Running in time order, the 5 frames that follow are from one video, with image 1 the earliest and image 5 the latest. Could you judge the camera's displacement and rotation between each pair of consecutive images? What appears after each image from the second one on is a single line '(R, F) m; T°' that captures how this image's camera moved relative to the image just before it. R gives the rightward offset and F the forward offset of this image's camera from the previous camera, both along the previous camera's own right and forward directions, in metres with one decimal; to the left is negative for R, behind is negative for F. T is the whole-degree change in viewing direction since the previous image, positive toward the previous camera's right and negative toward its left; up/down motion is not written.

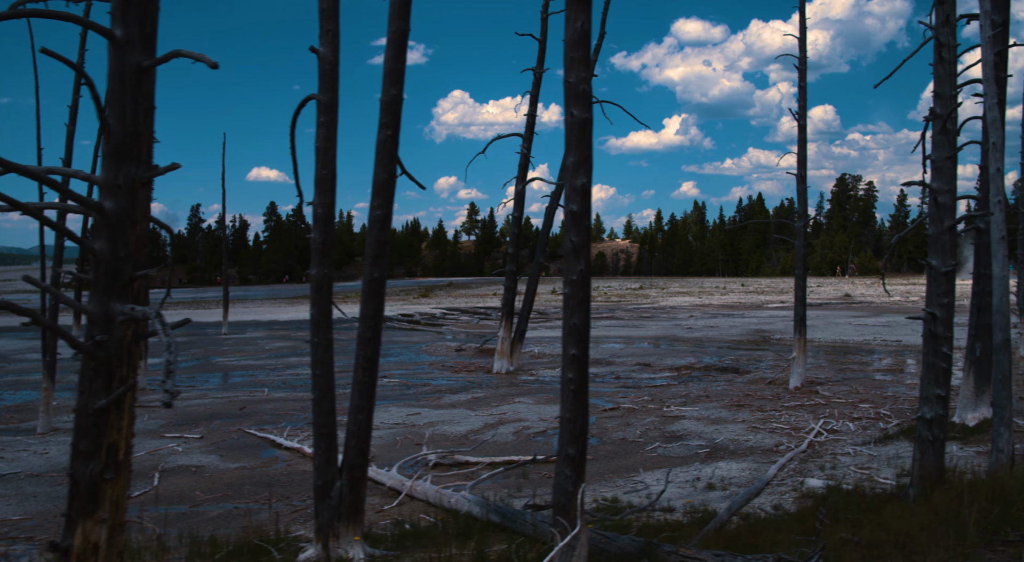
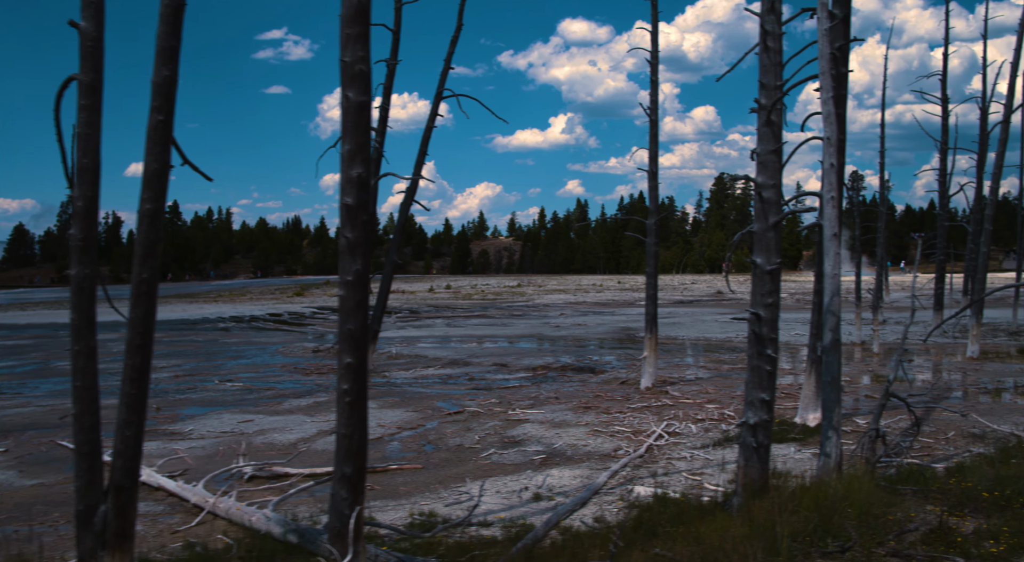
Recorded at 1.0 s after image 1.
(+0.8, +0.6) m; +8°
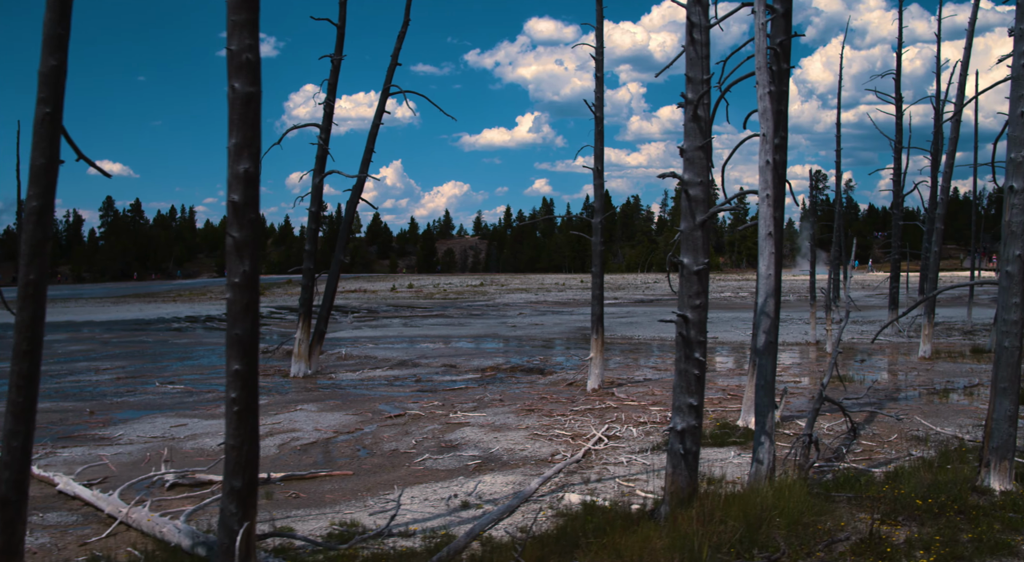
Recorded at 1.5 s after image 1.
(+0.4, +0.3) m; +2°
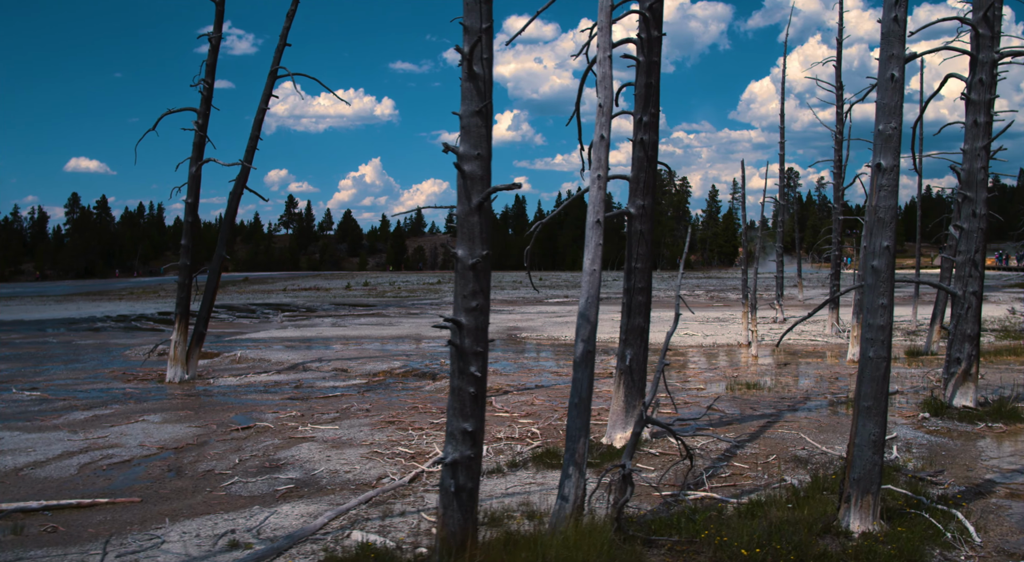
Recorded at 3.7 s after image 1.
(+1.6, +1.2) m; +1°
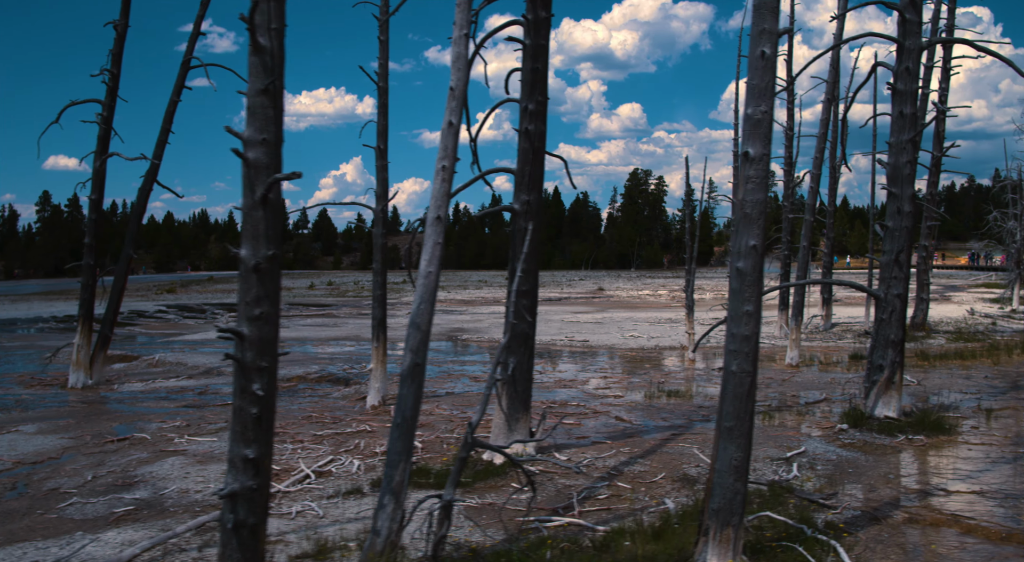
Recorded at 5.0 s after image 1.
(+1.1, +0.7) m; +1°
